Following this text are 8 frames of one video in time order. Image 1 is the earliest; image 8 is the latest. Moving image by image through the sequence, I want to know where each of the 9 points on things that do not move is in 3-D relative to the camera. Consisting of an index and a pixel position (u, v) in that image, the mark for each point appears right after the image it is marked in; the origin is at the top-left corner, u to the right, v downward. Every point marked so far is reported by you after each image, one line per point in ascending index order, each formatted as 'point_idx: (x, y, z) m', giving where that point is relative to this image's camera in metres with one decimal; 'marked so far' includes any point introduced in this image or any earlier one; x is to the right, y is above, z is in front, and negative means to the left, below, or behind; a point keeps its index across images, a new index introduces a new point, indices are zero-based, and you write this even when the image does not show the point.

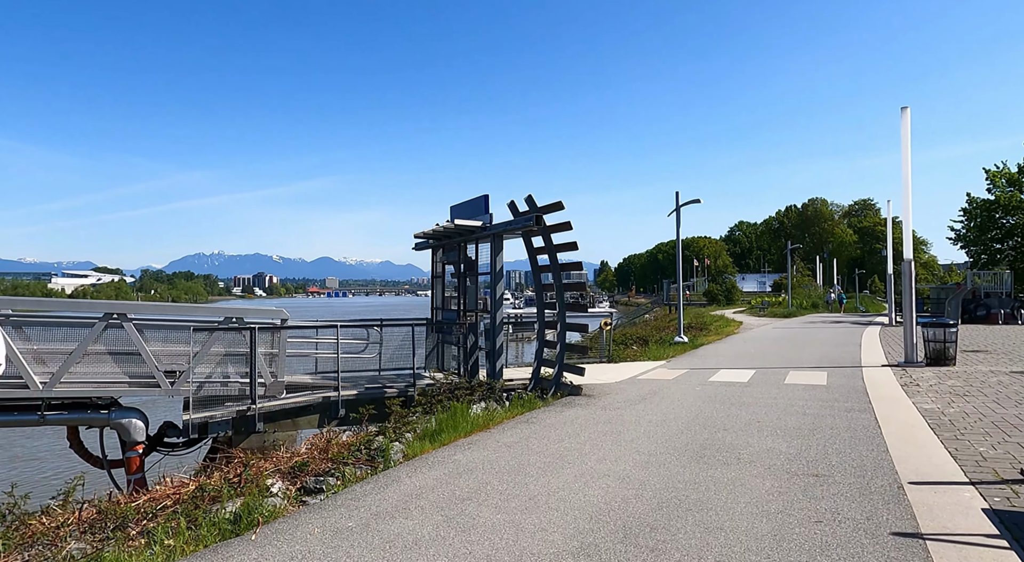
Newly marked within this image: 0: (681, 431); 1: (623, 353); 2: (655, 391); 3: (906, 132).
0: (+1.9, -1.7, +7.1) m
1: (+2.7, -1.8, +15.7) m
2: (+2.3, -1.8, +10.3) m
3: (+7.7, +2.9, +12.5) m
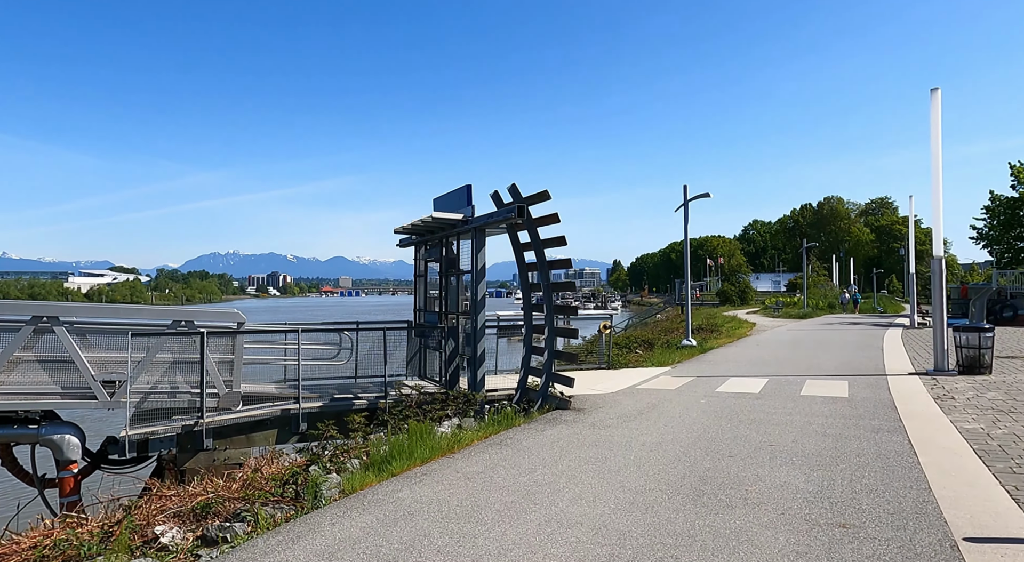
0: (+1.6, -1.7, +6.0) m
1: (+2.5, -1.8, +14.6) m
2: (+2.1, -1.8, +9.2) m
3: (+7.5, +2.9, +11.3) m
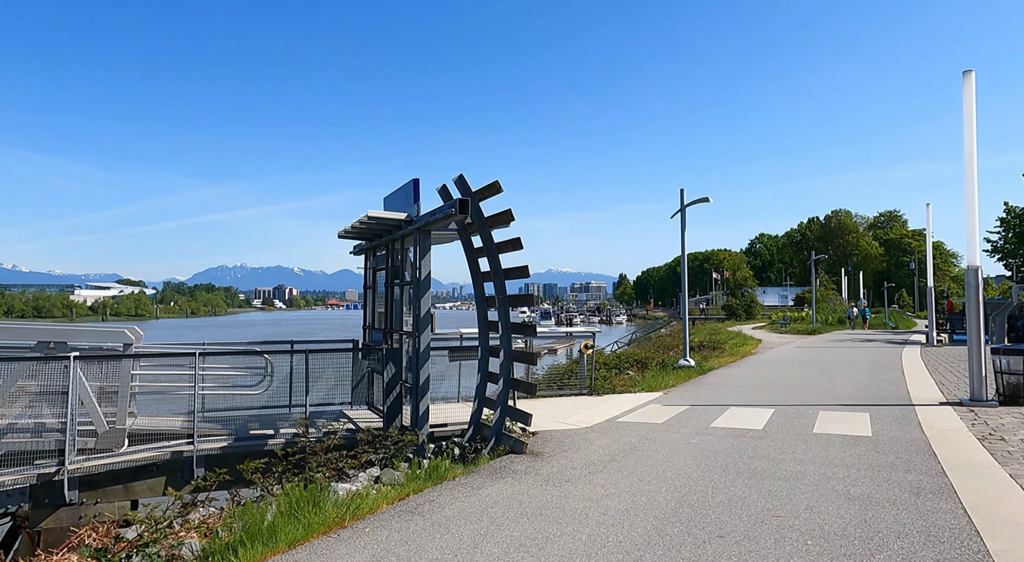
0: (+0.9, -1.8, +4.3) m
1: (+1.9, -2.1, +12.9) m
2: (+1.4, -1.9, +7.5) m
3: (+6.9, +2.7, +9.6) m
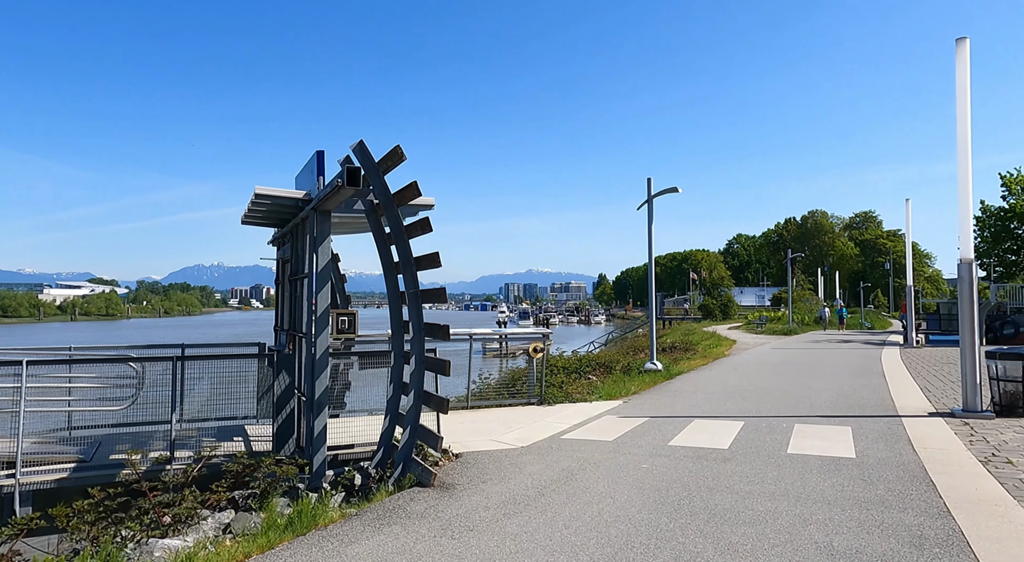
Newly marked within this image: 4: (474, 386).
0: (+0.2, -1.7, +3.0) m
1: (+0.9, -2.0, +11.6) m
2: (+0.6, -1.8, +6.2) m
3: (+6.0, +2.8, +8.5) m
4: (-0.6, -1.8, +11.0) m
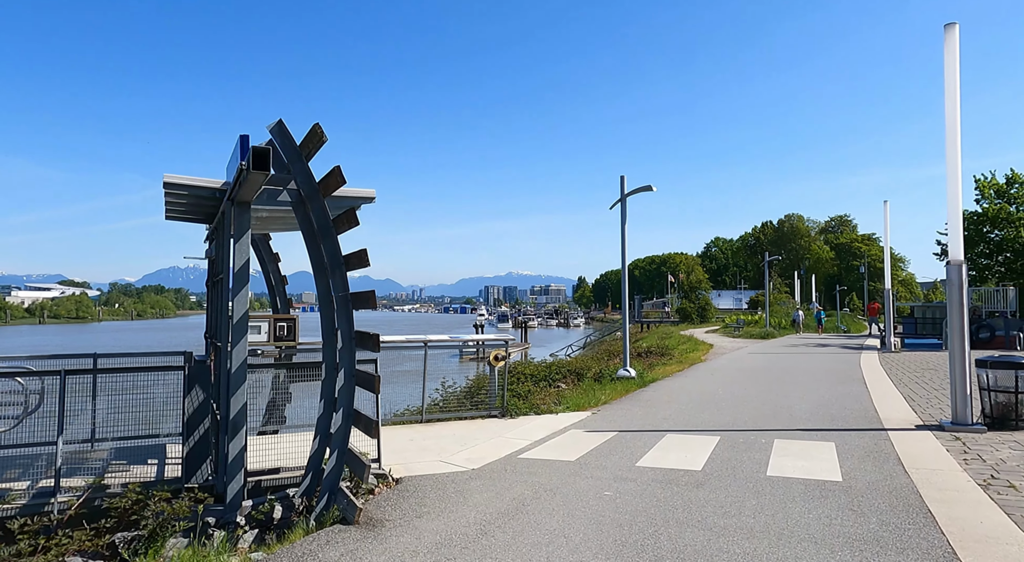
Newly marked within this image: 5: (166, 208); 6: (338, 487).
0: (-0.2, -1.7, +2.2) m
1: (+0.3, -2.0, +10.8) m
2: (+0.1, -1.9, +5.4) m
3: (+5.5, +2.8, +7.9) m
4: (-1.3, -1.8, +10.1) m
5: (-3.9, +0.8, +7.3) m
6: (-1.4, -1.7, +5.2) m
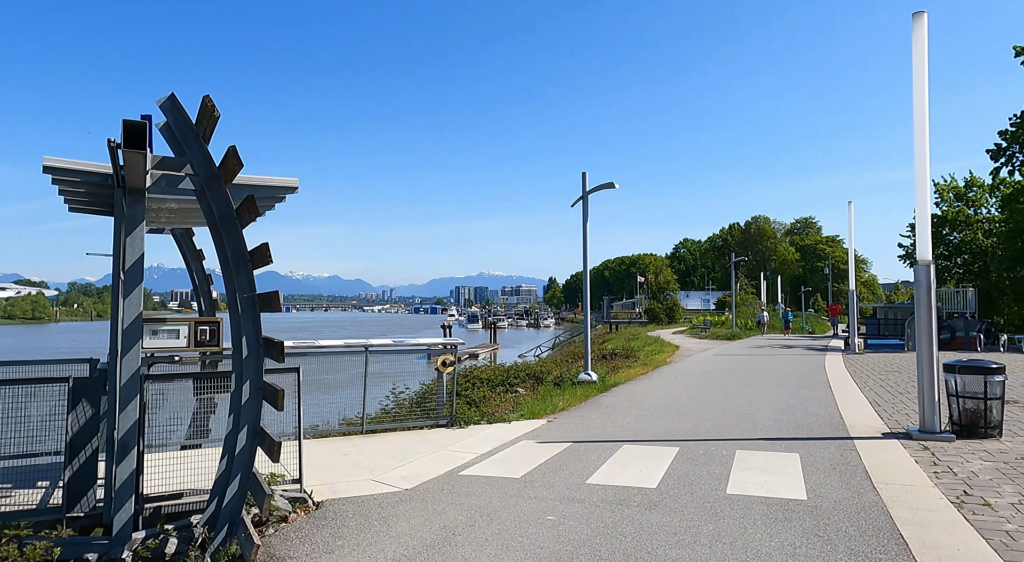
0: (-0.6, -1.7, +1.6) m
1: (-0.5, -2.0, +10.2) m
2: (-0.4, -1.9, +4.8) m
3: (+4.8, +2.8, +7.5) m
4: (-2.0, -1.8, +9.5) m
5: (-4.5, +0.8, +6.5) m
6: (-1.9, -1.7, +4.6) m
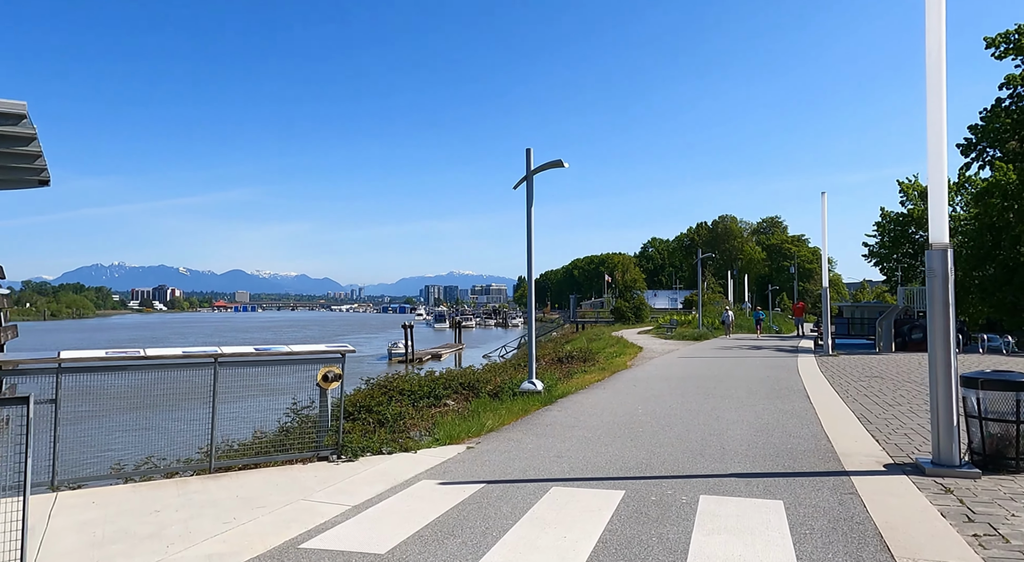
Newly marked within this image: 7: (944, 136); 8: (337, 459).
0: (-1.3, -1.6, -0.4) m
1: (-1.6, -1.9, +8.2) m
2: (-1.2, -1.7, +2.8) m
3: (+3.9, +2.9, +5.8) m
4: (-3.1, -1.7, +7.4) m
5: (-5.4, +1.0, +4.3) m
6: (-2.8, -1.6, +2.5) m
7: (+4.2, +1.4, +6.2) m
8: (-1.9, -1.9, +7.1) m
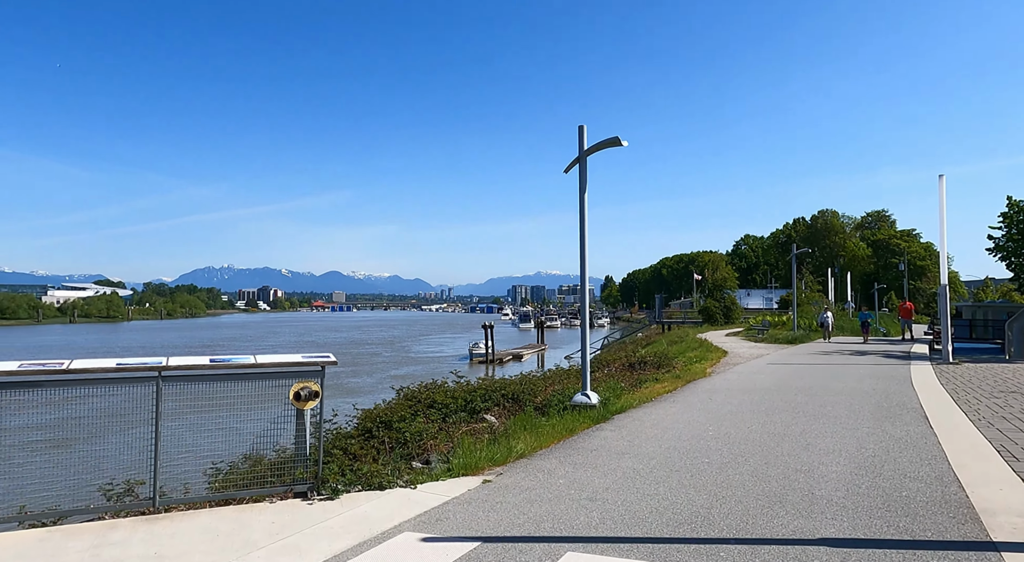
0: (-2.1, -1.5, -1.6) m
1: (-1.2, -1.9, +6.9) m
2: (-1.6, -1.7, +1.6) m
3: (+3.8, +2.9, +3.8) m
4: (-2.8, -1.7, +6.3) m
5: (-5.6, +1.0, +3.6) m
6: (-3.2, -1.5, +1.5) m
7: (+4.2, +1.5, +4.2) m
8: (-1.7, -1.9, +5.9) m
